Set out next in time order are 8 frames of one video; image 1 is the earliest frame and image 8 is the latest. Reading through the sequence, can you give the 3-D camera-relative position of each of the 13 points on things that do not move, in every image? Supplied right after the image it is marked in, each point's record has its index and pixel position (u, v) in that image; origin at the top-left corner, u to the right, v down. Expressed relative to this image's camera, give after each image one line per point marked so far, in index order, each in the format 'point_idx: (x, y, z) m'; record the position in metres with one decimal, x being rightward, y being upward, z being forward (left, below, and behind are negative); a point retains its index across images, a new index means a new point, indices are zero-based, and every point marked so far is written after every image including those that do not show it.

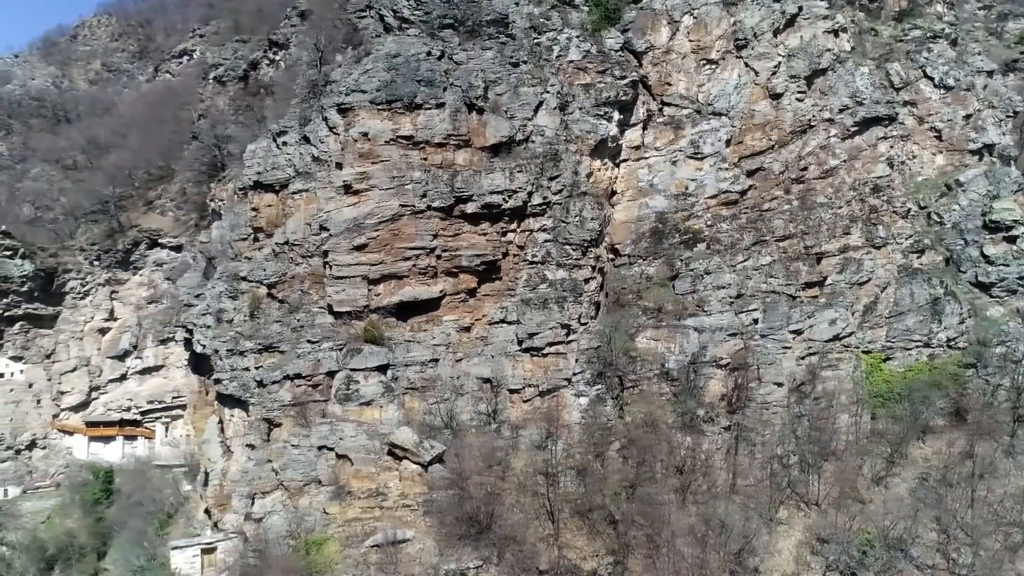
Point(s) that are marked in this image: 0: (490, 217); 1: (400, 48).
0: (-0.3, +1.0, +11.6) m
1: (-1.6, +3.6, +12.0) m
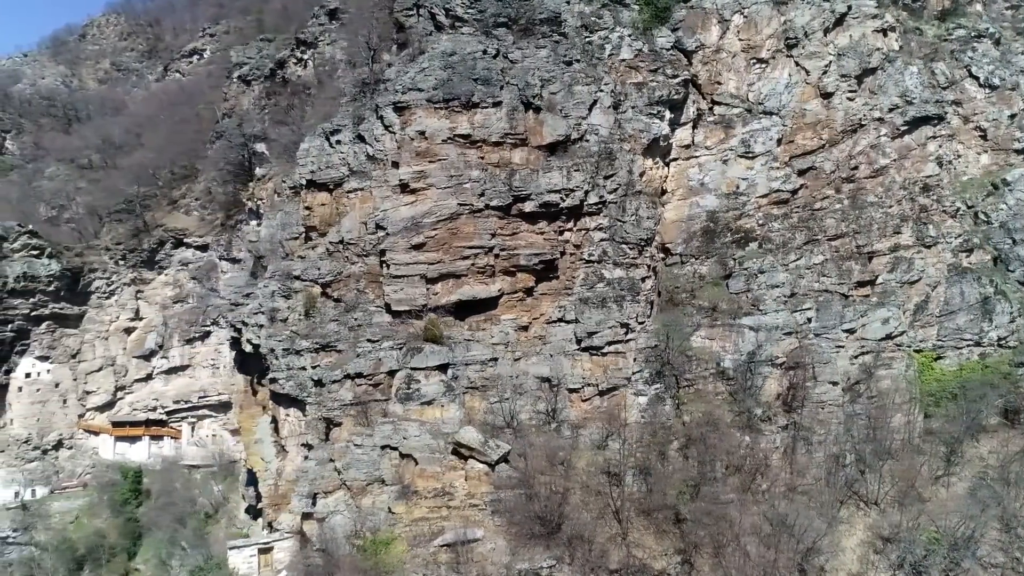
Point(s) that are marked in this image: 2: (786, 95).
0: (+0.5, +1.0, +11.6) m
1: (-0.8, +3.6, +11.9) m
2: (+4.5, +3.2, +13.1) m
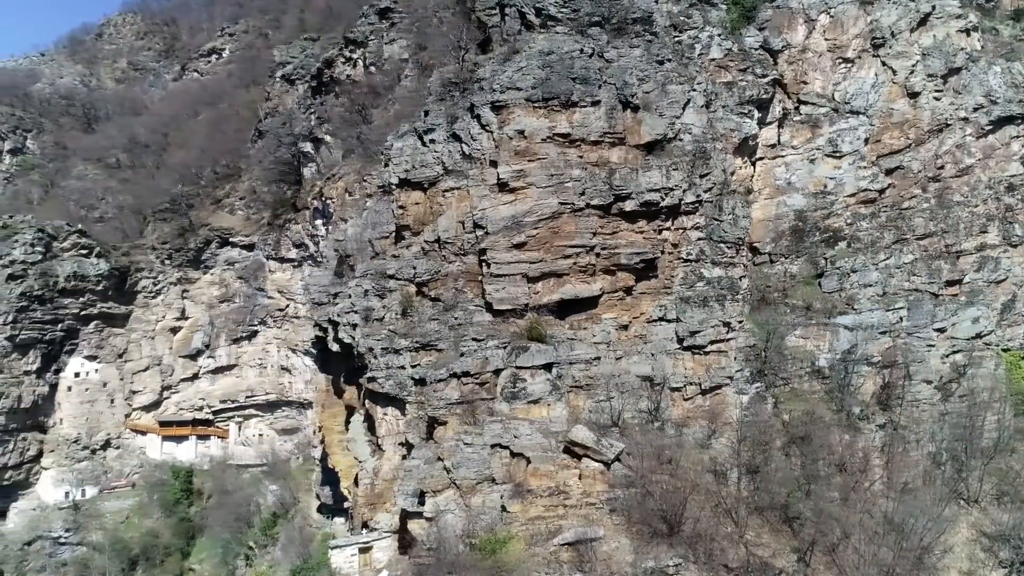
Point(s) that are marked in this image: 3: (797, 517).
0: (+2.0, +1.0, +11.6) m
1: (+0.6, +3.6, +11.9) m
2: (+5.9, +3.2, +13.2) m
3: (+3.6, -2.9, +10.2) m
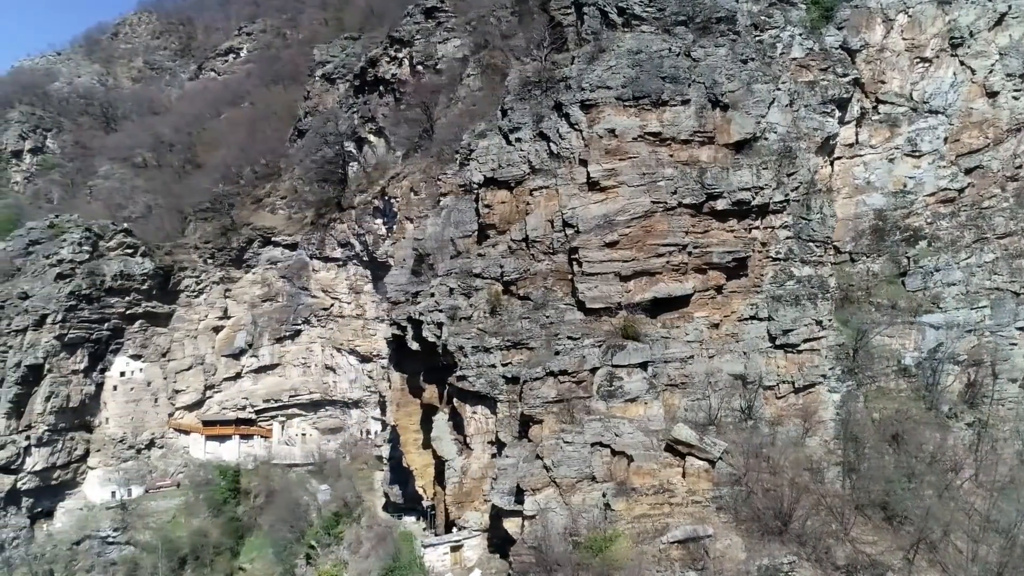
0: (+3.3, +1.1, +11.6) m
1: (+1.9, +3.6, +12.0) m
2: (+7.2, +3.2, +13.2) m
3: (+4.9, -2.9, +10.2) m
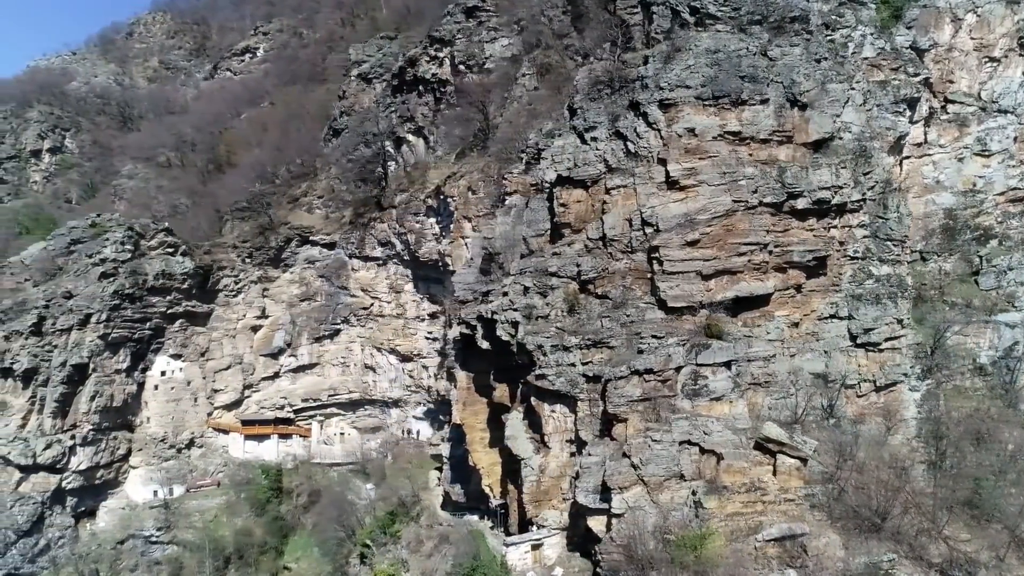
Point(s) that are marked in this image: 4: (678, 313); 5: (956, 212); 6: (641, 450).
0: (+4.4, +1.1, +11.6) m
1: (+3.1, +3.6, +12.0) m
2: (+8.4, +3.2, +13.2) m
3: (+6.1, -2.9, +10.2) m
4: (+2.3, -0.3, +11.4) m
5: (+7.2, +1.2, +13.0) m
6: (+1.7, -2.1, +10.6) m
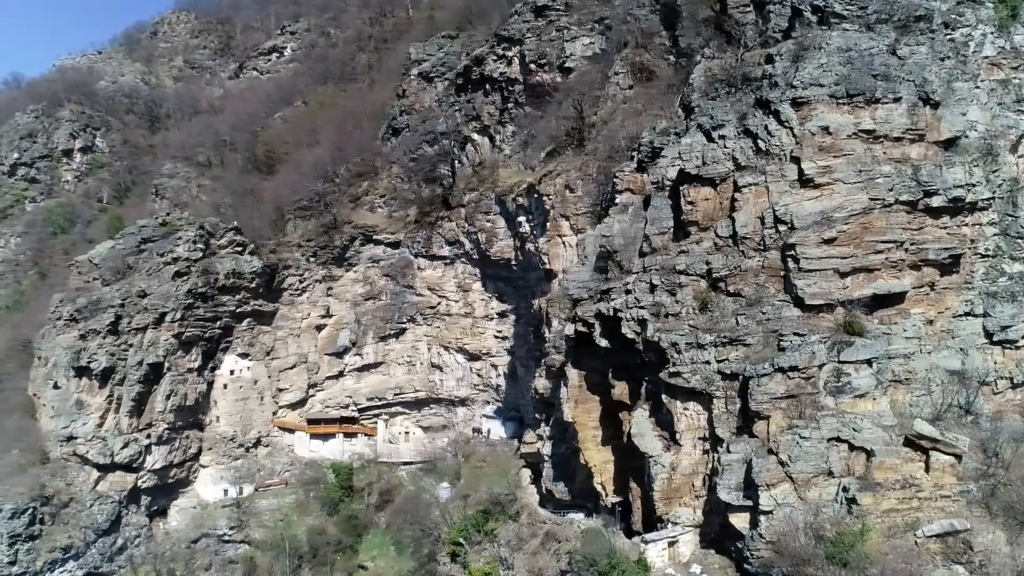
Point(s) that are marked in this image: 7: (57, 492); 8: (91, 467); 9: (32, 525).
0: (+6.4, +1.1, +11.7) m
1: (+5.0, +3.7, +12.0) m
2: (+10.3, +3.2, +13.3) m
3: (+8.0, -2.8, +10.3) m
4: (+4.3, -0.3, +11.5) m
5: (+9.1, +1.3, +13.1) m
6: (+3.6, -2.1, +10.6) m
7: (-10.8, -4.8, +19.1) m
8: (-10.3, -4.4, +19.6) m
9: (-11.0, -5.4, +18.5) m
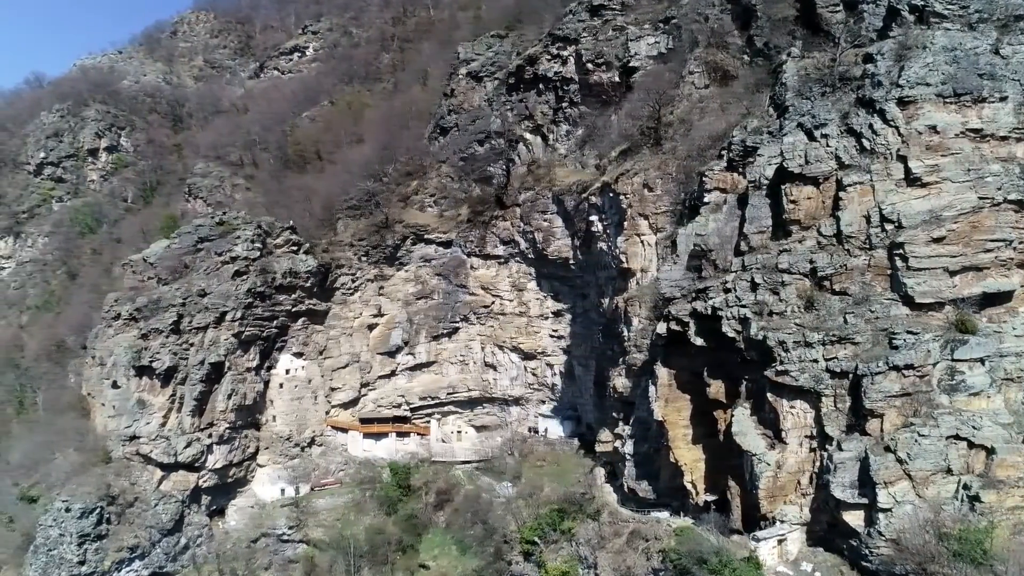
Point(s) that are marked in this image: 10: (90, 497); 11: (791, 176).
0: (+7.9, +1.1, +11.7) m
1: (+6.6, +3.7, +12.1) m
2: (+11.9, +3.3, +13.4) m
3: (+9.6, -2.8, +10.3) m
4: (+5.9, -0.3, +11.5) m
5: (+10.7, +1.3, +13.1) m
6: (+5.2, -2.1, +10.7) m
7: (-9.2, -4.8, +19.1) m
8: (-8.7, -4.4, +19.6) m
9: (-9.5, -5.4, +18.5) m
10: (-9.7, -4.8, +18.4) m
11: (+4.3, +1.7, +12.5) m
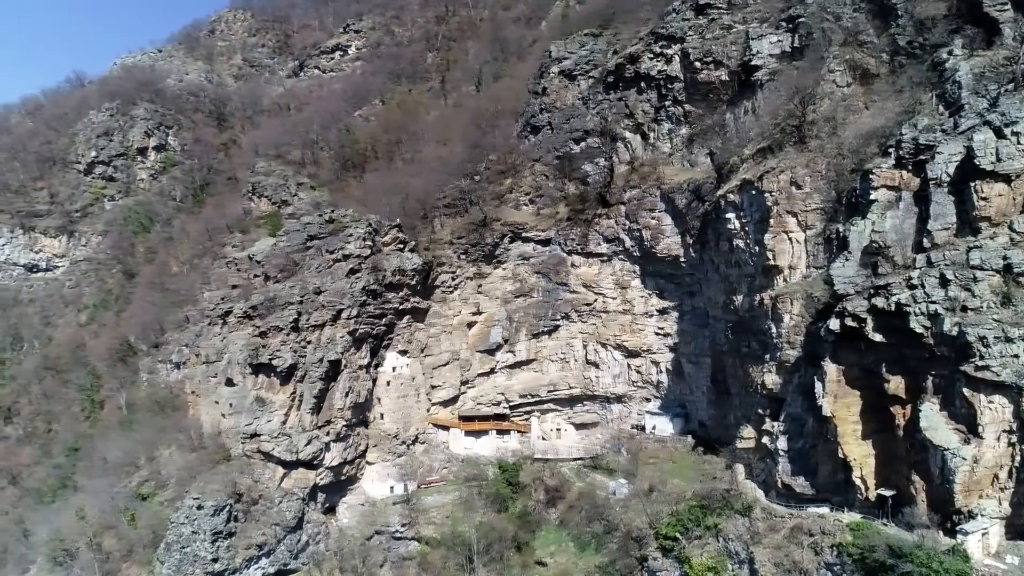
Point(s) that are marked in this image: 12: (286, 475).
0: (+10.9, +1.2, +11.9) m
1: (+9.6, +3.7, +12.2) m
2: (+14.9, +3.3, +13.5) m
3: (+12.6, -2.7, +10.5) m
4: (+8.9, -0.2, +11.6) m
5: (+13.7, +1.4, +13.3) m
6: (+8.2, -2.0, +10.8) m
7: (-6.3, -4.8, +19.1) m
8: (-5.8, -4.3, +19.6) m
9: (-6.5, -5.4, +18.5) m
10: (-6.7, -4.7, +18.4) m
11: (+7.2, +1.8, +12.6) m
12: (-5.6, -4.6, +19.8) m
